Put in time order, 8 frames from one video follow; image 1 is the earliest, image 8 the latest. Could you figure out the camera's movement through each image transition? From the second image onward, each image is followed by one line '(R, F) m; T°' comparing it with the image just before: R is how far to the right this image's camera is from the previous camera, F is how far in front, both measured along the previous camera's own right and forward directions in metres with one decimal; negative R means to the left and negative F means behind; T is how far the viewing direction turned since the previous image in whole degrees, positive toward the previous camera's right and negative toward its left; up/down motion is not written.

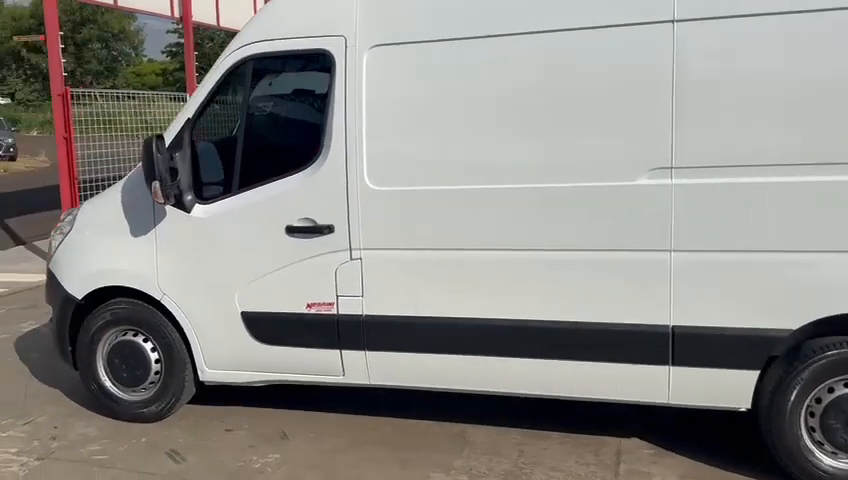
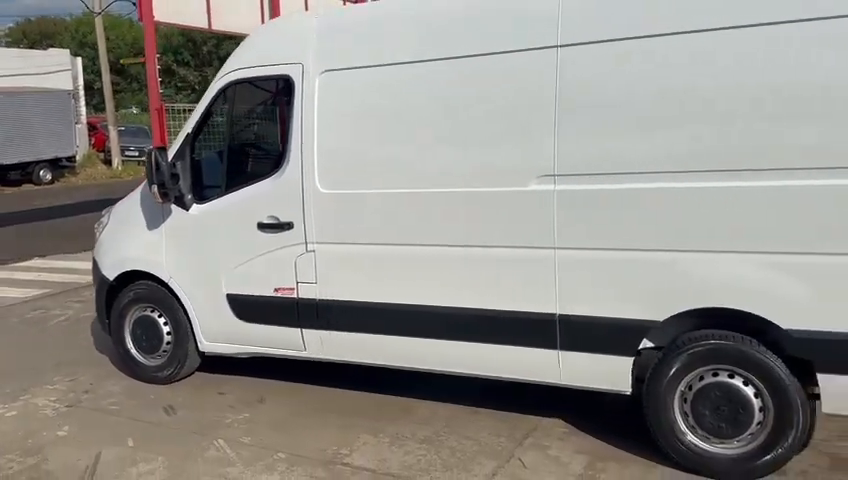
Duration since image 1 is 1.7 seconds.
(+1.3, -0.6) m; -10°
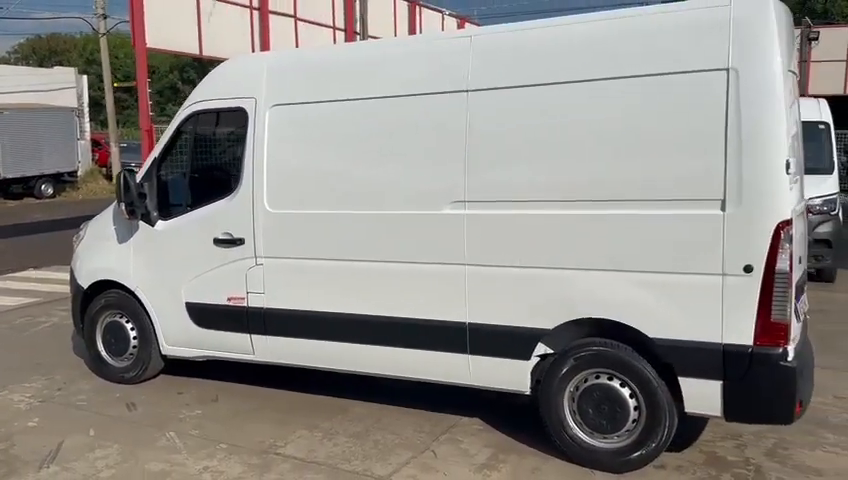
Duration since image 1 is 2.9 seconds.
(+0.5, -0.6) m; 0°
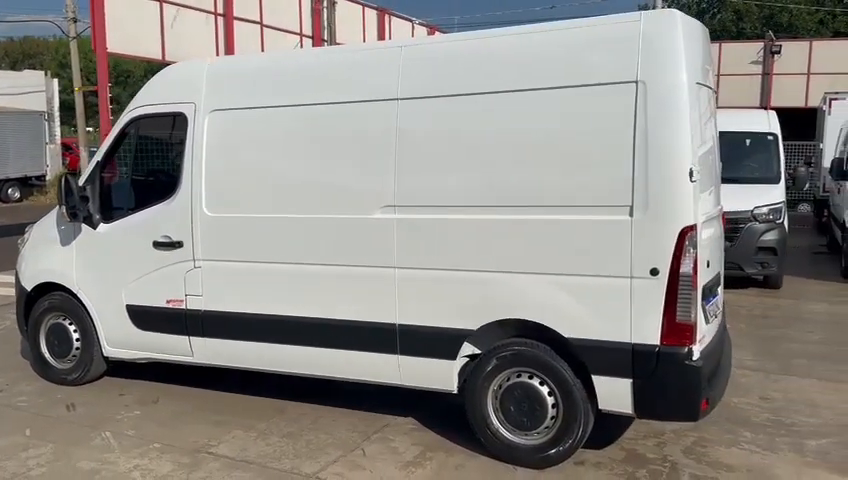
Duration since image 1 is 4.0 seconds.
(+0.3, -0.2) m; +2°
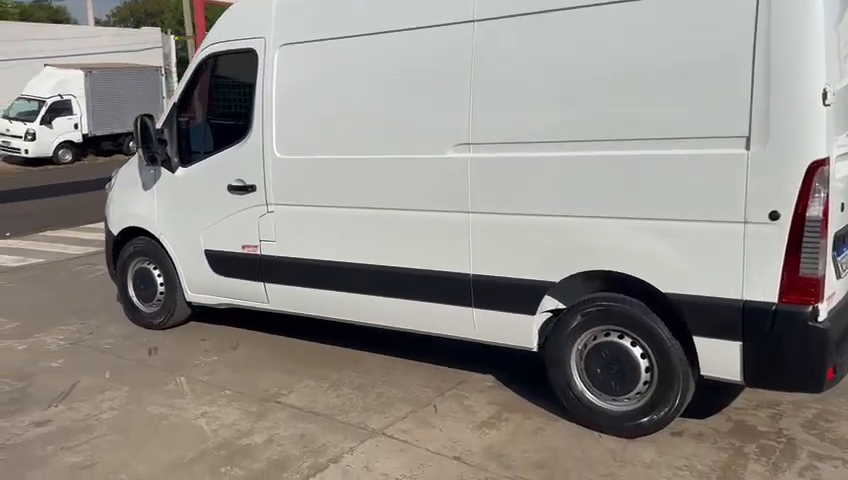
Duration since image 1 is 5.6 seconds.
(+0.2, +0.5) m; -9°
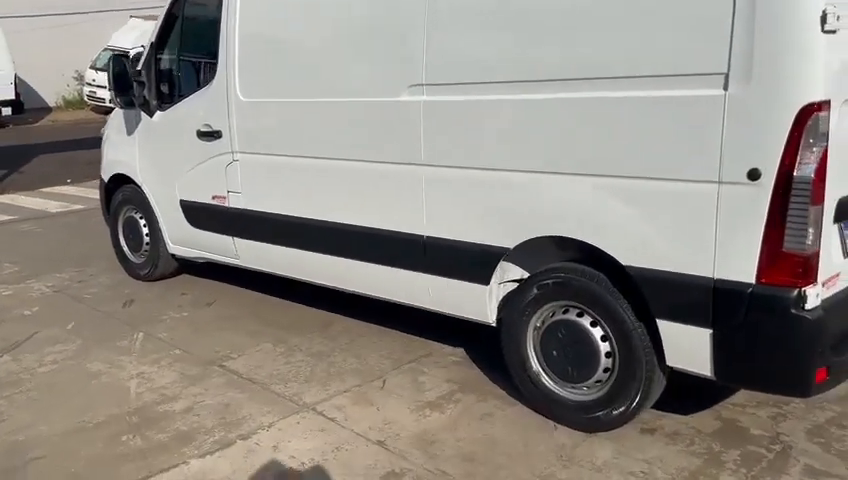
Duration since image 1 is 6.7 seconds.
(+0.8, +0.6) m; -7°
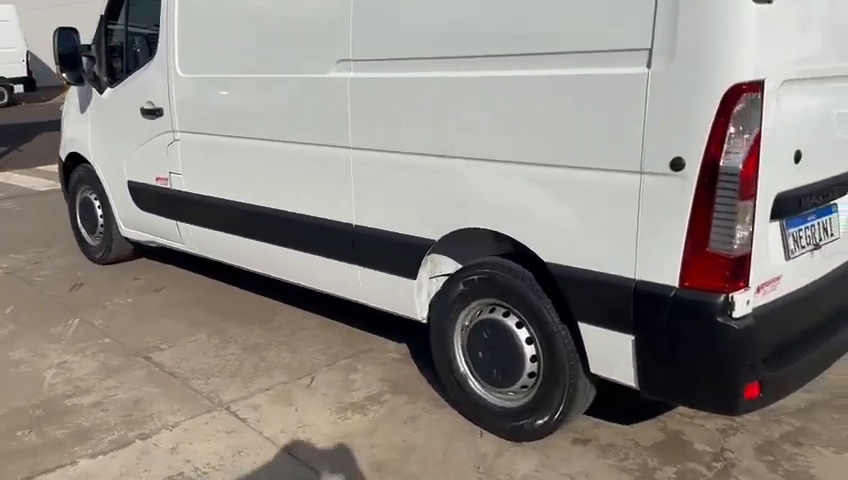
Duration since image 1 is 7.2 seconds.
(+0.5, +0.3) m; -2°
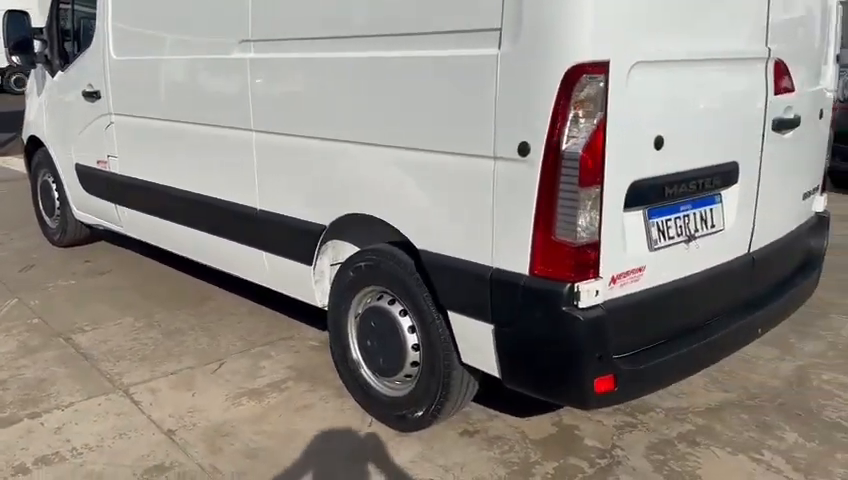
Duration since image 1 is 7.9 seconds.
(+0.6, +0.1) m; -2°
